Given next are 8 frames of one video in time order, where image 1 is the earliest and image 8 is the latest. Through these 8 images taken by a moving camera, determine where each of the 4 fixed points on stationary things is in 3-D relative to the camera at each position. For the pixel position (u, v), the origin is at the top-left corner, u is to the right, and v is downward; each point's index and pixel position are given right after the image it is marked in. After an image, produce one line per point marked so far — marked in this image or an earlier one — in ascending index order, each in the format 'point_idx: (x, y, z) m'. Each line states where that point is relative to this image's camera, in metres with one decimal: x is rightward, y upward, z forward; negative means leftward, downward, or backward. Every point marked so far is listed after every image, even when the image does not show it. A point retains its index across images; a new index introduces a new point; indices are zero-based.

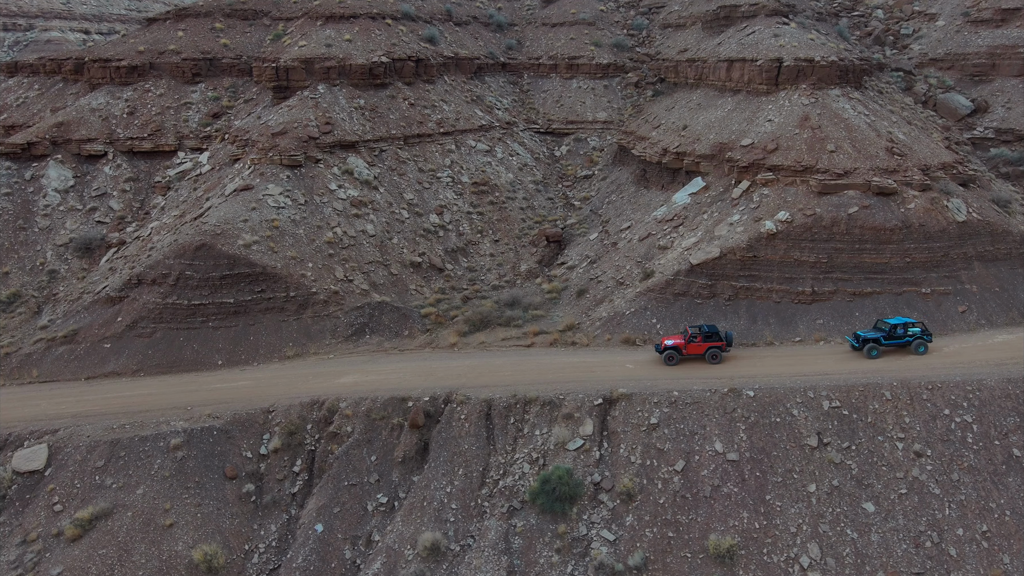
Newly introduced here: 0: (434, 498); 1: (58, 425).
0: (-1.9, -5.5, +16.9) m
1: (-13.1, -4.0, +18.6) m
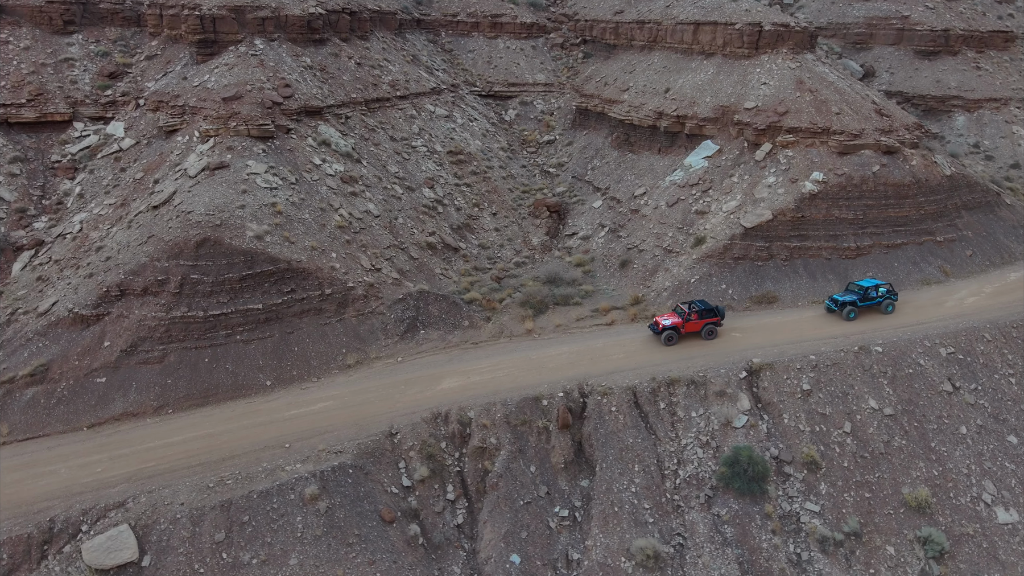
0: (+2.8, -5.1, +15.5) m
1: (-8.4, -4.6, +14.0) m
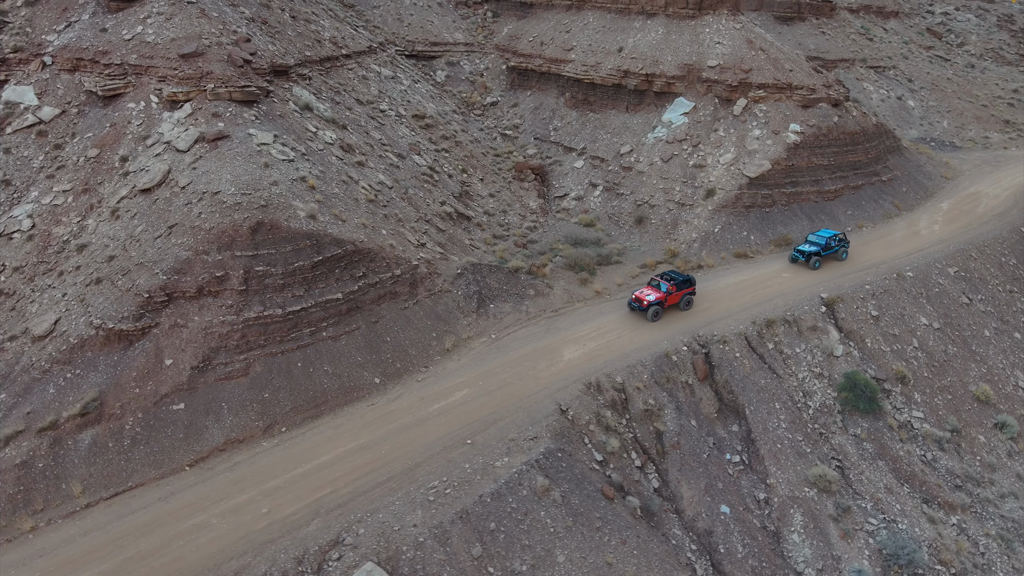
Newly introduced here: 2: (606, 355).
0: (+7.0, -3.8, +16.4) m
1: (-3.3, -4.4, +11.6) m
2: (+2.6, -1.9, +17.5) m
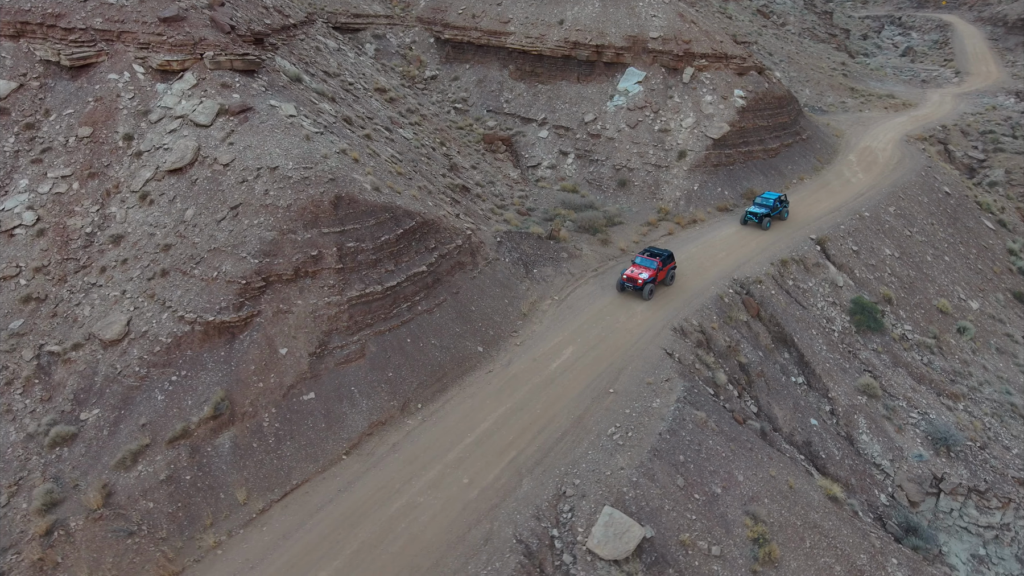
0: (+9.3, -2.0, +18.9) m
1: (+0.7, -3.7, +11.7) m
2: (+4.7, -0.5, +18.7) m
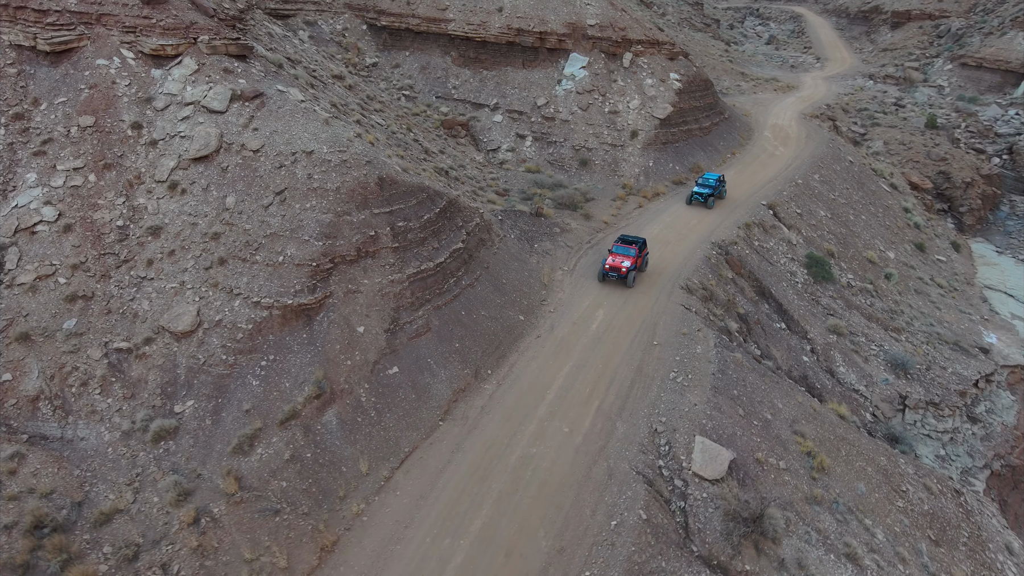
0: (+9.7, -0.5, +21.5) m
1: (+2.6, -2.8, +13.0) m
2: (+5.1, +0.7, +20.6) m
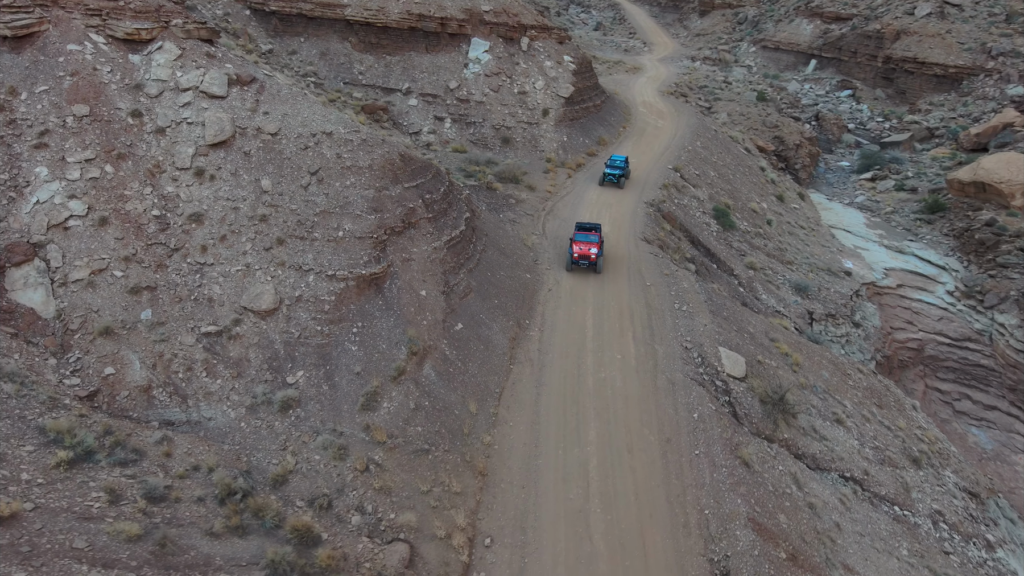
0: (+8.4, +1.6, +25.6) m
1: (+4.0, -1.5, +15.6) m
2: (+4.1, +2.3, +23.4) m
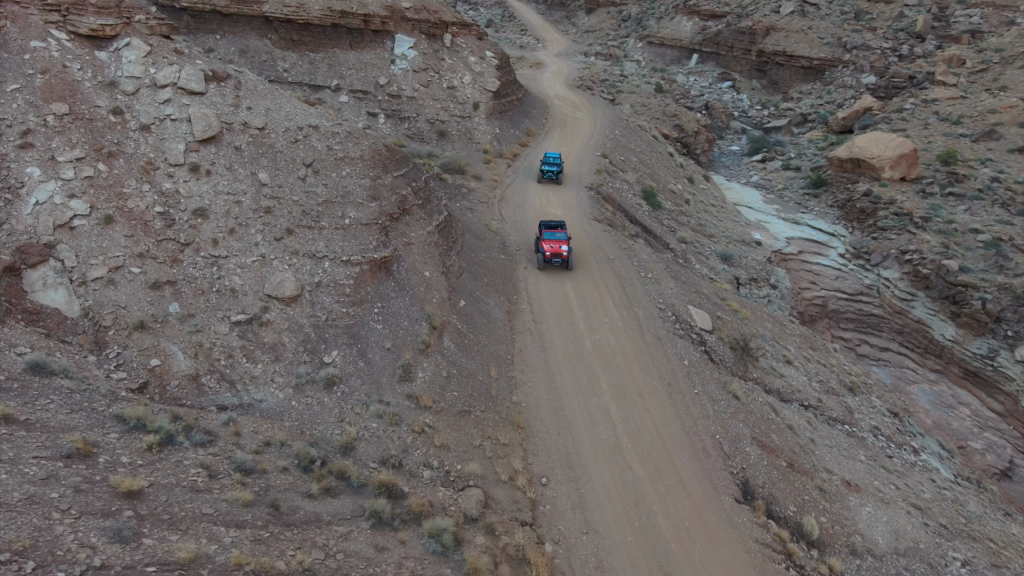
0: (+6.3, +2.8, +28.0) m
1: (+3.8, -0.6, +17.5) m
2: (+2.4, +3.2, +25.2) m
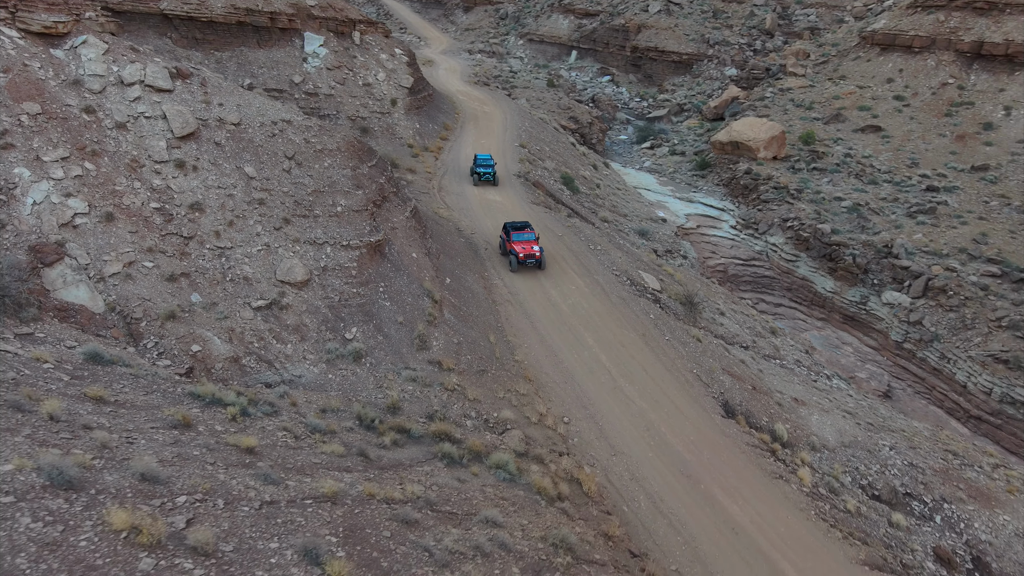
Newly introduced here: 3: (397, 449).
0: (+3.2, +3.8, +30.4) m
1: (+2.9, +0.4, +19.6) m
2: (-0.1, +4.0, +26.9) m
3: (-1.9, -2.7, +10.7) m
